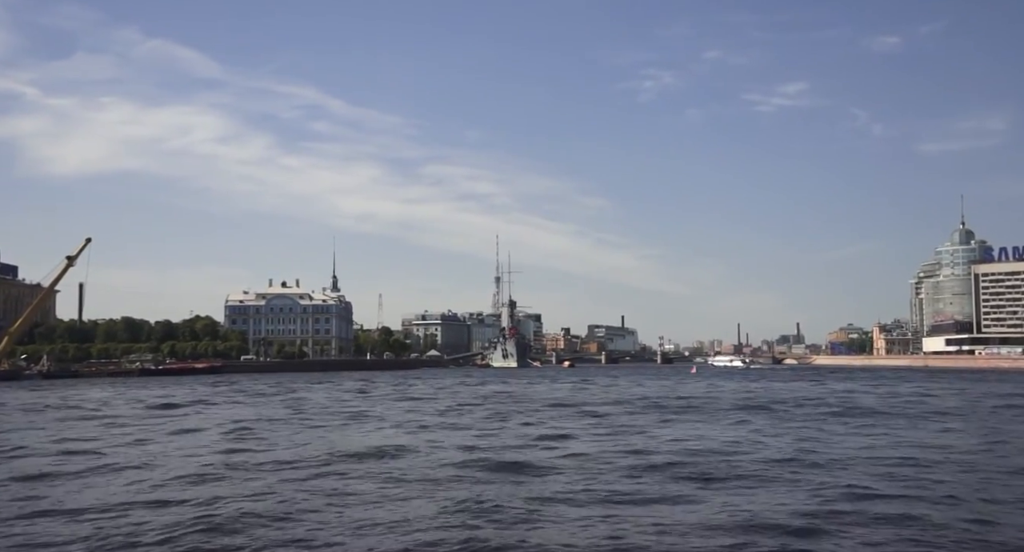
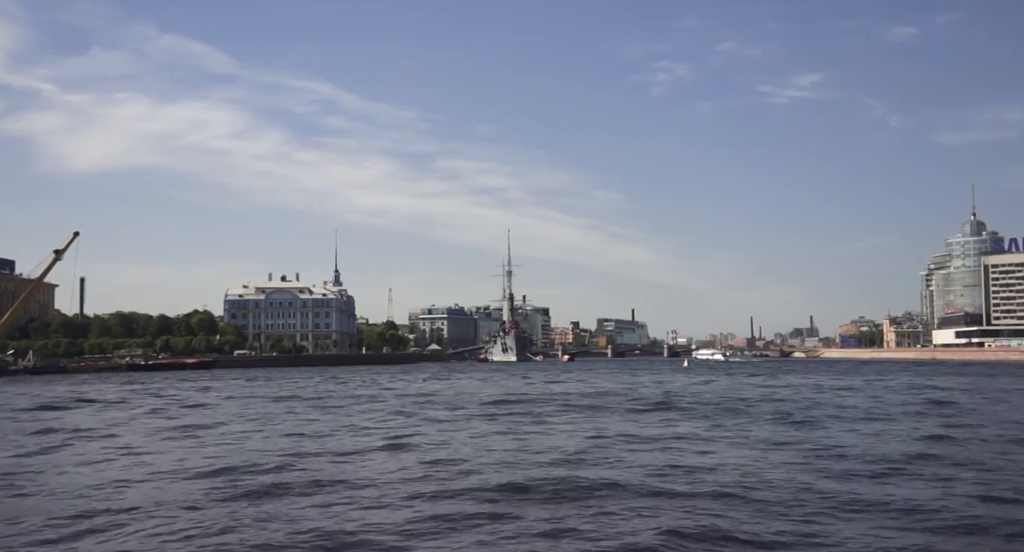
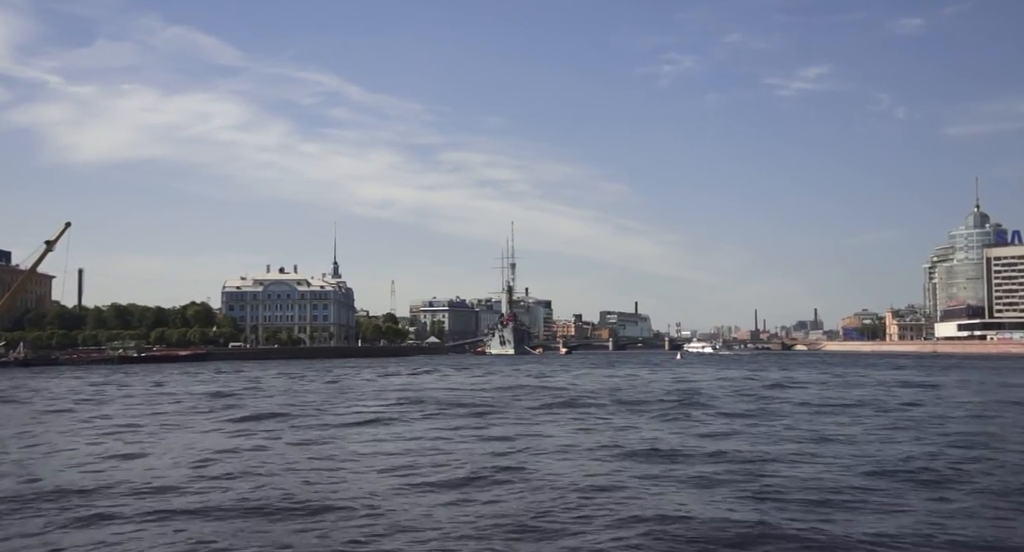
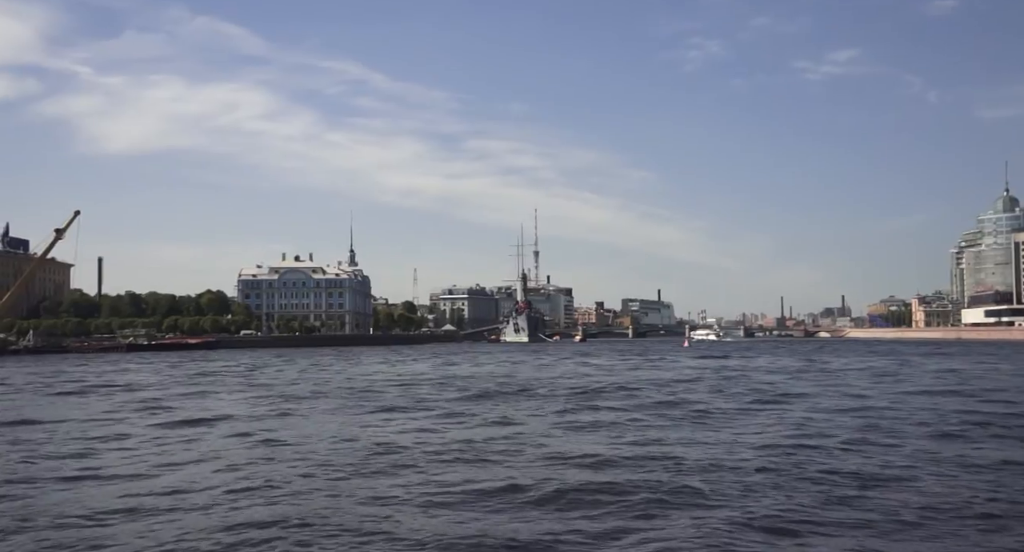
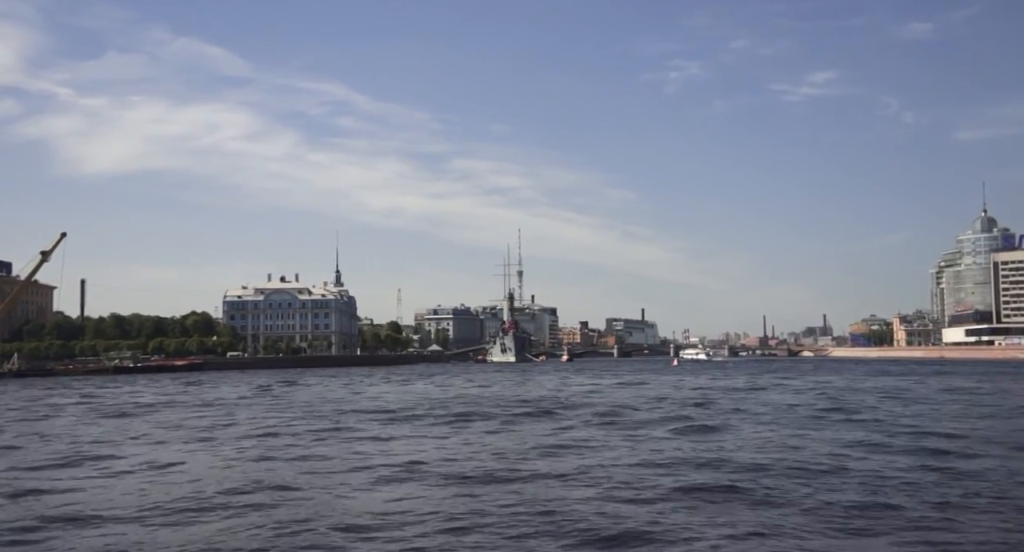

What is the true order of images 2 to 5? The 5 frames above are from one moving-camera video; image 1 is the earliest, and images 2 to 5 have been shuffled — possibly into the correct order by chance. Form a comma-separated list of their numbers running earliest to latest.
2, 3, 5, 4
